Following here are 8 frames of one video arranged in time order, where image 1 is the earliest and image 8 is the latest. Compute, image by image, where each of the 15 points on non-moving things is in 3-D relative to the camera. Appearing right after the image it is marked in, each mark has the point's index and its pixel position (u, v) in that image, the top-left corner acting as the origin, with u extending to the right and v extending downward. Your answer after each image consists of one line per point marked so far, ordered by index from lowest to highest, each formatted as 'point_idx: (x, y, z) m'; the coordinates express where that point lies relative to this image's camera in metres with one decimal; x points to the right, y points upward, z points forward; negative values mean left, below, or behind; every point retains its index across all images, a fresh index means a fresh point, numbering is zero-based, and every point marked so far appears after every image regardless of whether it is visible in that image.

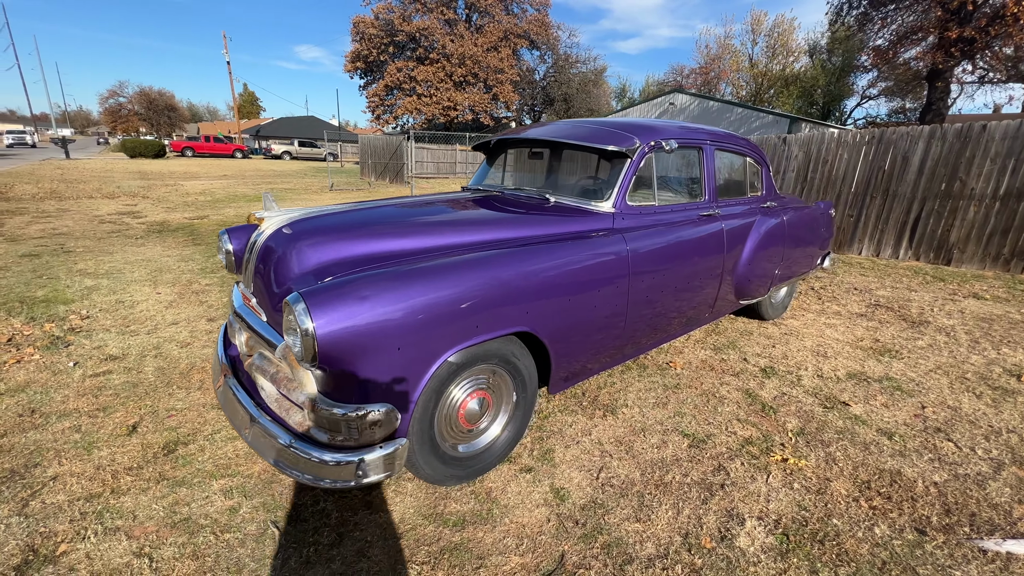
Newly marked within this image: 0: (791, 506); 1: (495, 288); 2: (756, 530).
0: (+1.2, -1.0, +2.0) m
1: (-0.1, 0.0, +1.9) m
2: (+1.0, -1.0, +1.9) m
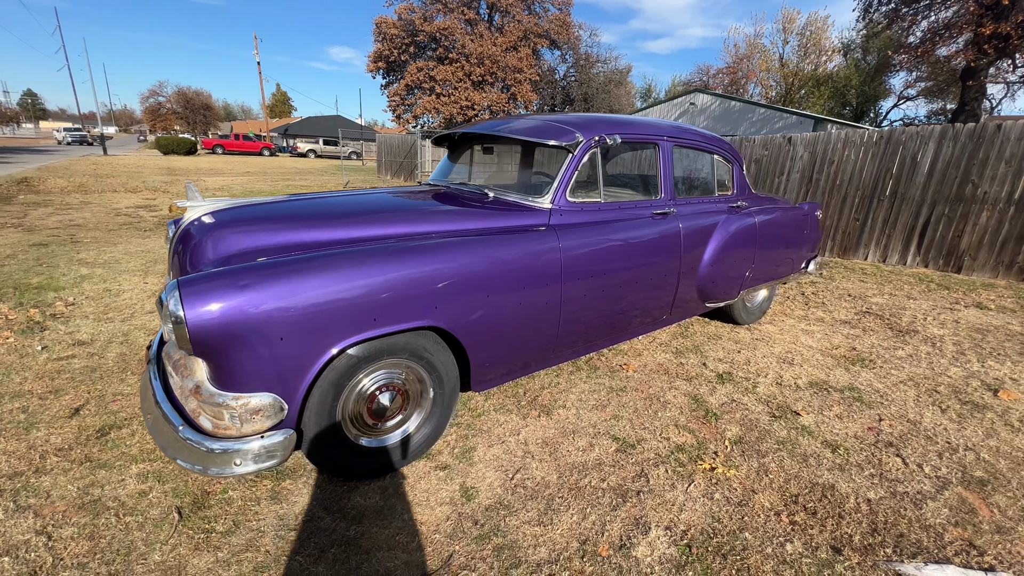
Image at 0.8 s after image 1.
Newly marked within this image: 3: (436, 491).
0: (+0.8, -1.0, +1.9) m
1: (-0.5, 0.0, +1.9) m
2: (+0.6, -1.0, +1.8) m
3: (-0.3, -0.9, +2.0) m
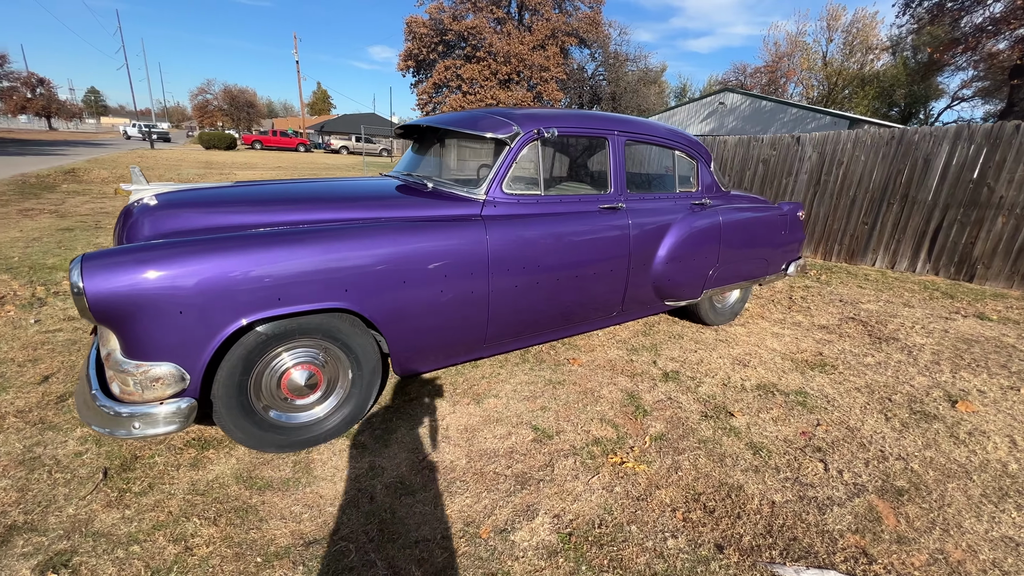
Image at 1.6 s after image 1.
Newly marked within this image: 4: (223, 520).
0: (+0.3, -0.9, +1.9) m
1: (-0.9, +0.1, +1.9) m
2: (+0.1, -0.9, +1.8) m
3: (-0.8, -0.8, +2.1) m
4: (-1.2, -0.9, +1.8) m
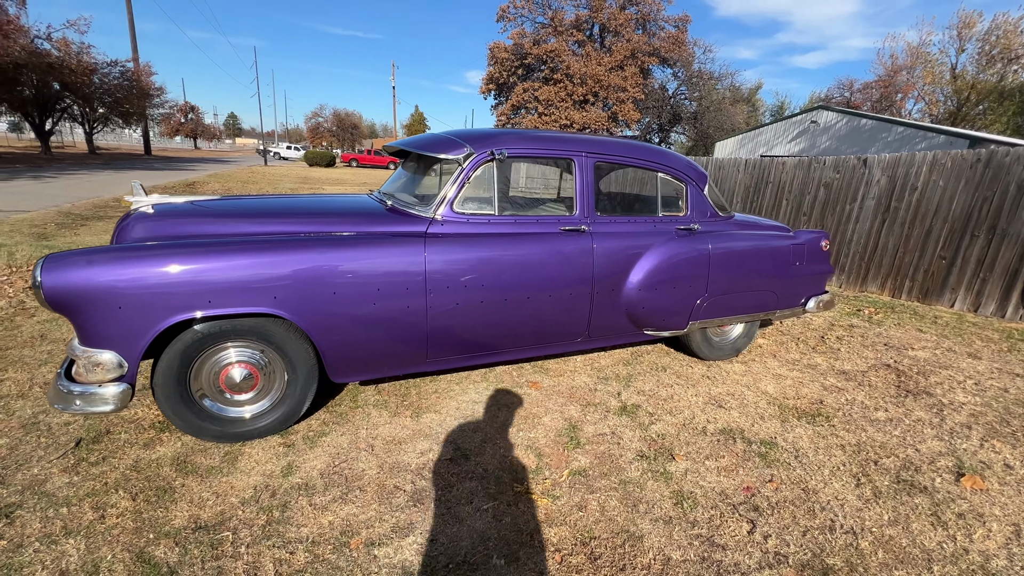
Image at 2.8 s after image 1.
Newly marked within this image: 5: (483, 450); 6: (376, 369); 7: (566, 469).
0: (-0.2, -1.0, +1.8) m
1: (-1.3, +0.1, +2.1) m
2: (-0.4, -1.0, +1.8) m
3: (-1.2, -0.9, +2.2) m
4: (-1.7, -0.9, +2.0) m
5: (-0.2, -0.8, +2.3) m
6: (-0.8, -0.5, +2.6) m
7: (+0.3, -0.9, +2.2) m
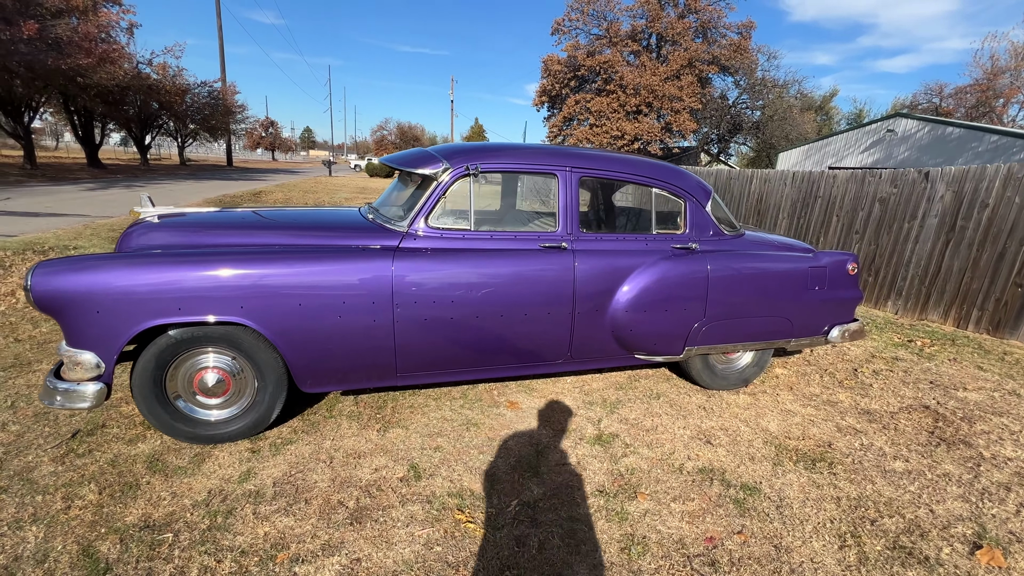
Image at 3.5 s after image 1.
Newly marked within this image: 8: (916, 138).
0: (-0.5, -1.1, +1.8) m
1: (-1.5, 0.0, +2.2) m
2: (-0.7, -1.1, +1.8) m
3: (-1.5, -0.9, +2.3) m
4: (-1.9, -1.0, +2.1) m
5: (-0.4, -0.9, +2.3) m
6: (-1.0, -0.5, +2.6) m
7: (0.0, -1.0, +2.1) m
8: (+15.5, +5.8, +17.3) m
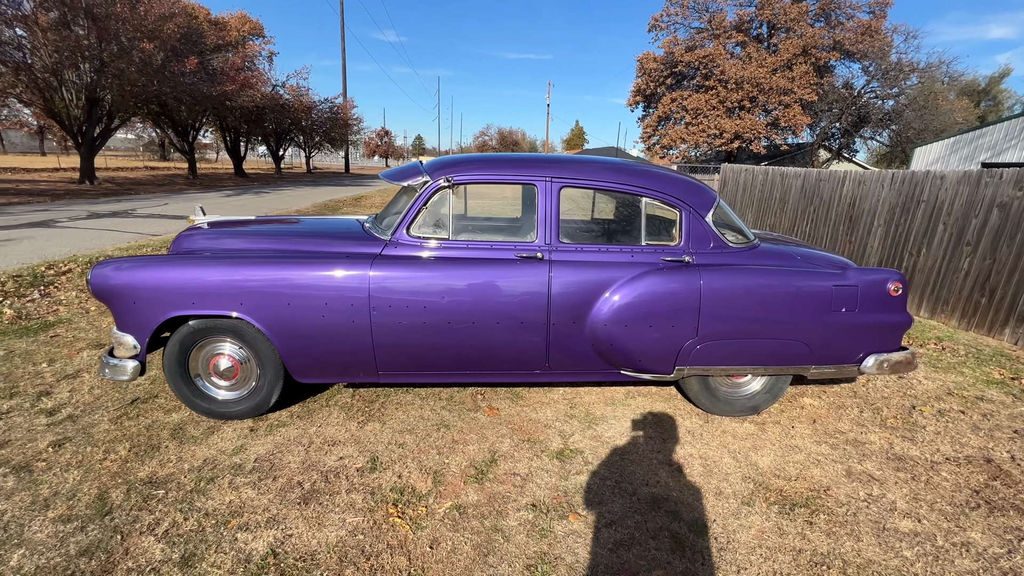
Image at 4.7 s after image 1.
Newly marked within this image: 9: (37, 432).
0: (-0.8, -1.1, +1.9) m
1: (-1.7, 0.0, +2.6) m
2: (-1.1, -1.1, +2.0) m
3: (-1.7, -0.9, +2.7) m
4: (-2.2, -0.9, +2.6) m
5: (-0.6, -1.0, +2.4) m
6: (-1.1, -0.5, +2.9) m
7: (-0.3, -1.0, +2.2) m
8: (+18.3, +5.0, +13.8) m
9: (-2.9, -0.9, +2.8) m
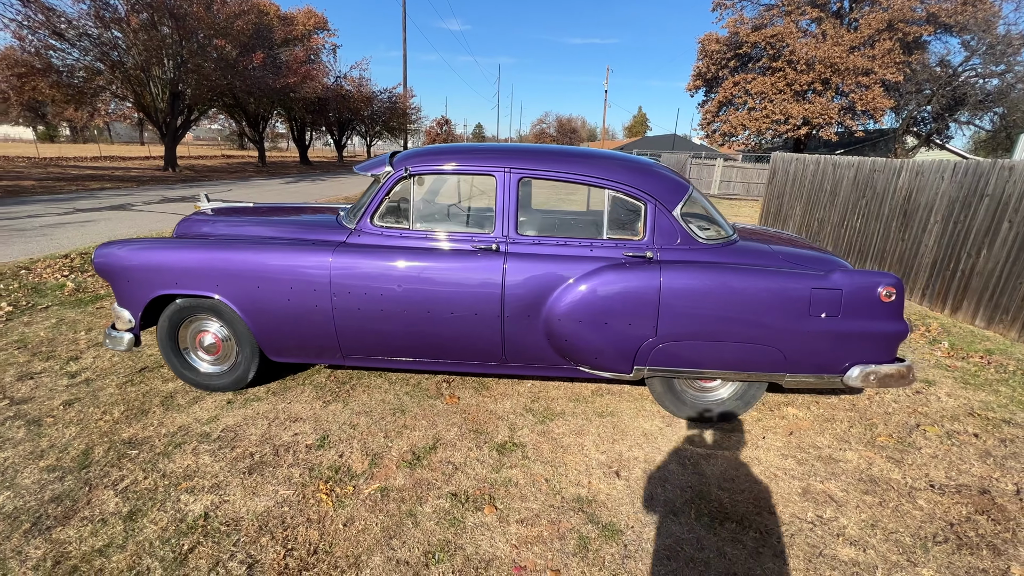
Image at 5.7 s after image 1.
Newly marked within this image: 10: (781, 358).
0: (-1.2, -1.0, +2.1) m
1: (-2.0, +0.2, +2.9) m
2: (-1.5, -1.0, +2.2) m
3: (-2.0, -0.8, +2.9) m
4: (-2.5, -0.8, +2.9) m
5: (-1.0, -0.9, +2.5) m
6: (-1.4, -0.5, +3.0) m
7: (-0.7, -1.0, +2.3) m
8: (+19.4, +4.7, +11.4) m
9: (-3.2, -0.7, +3.1) m
10: (+1.6, -0.4, +2.6) m
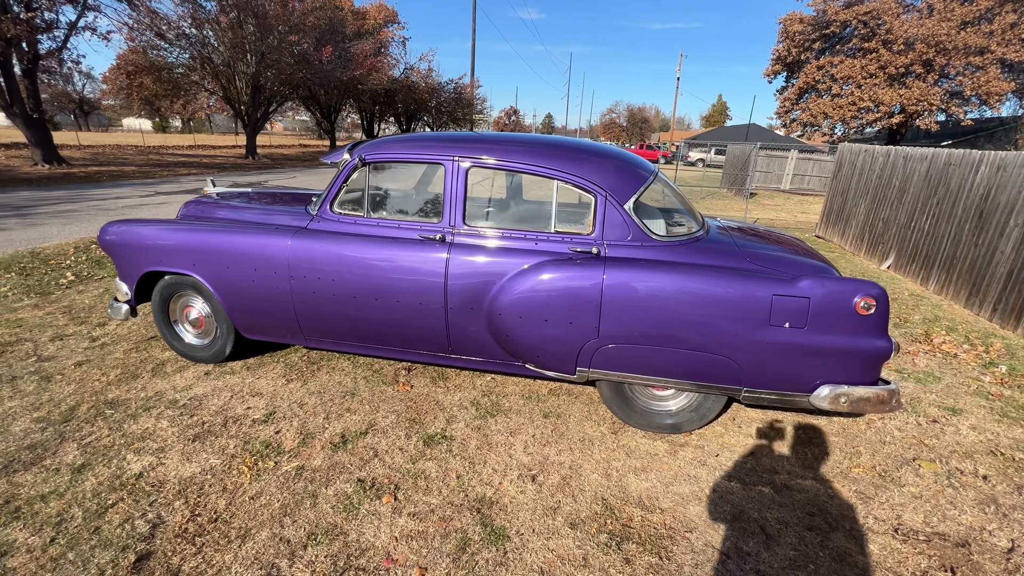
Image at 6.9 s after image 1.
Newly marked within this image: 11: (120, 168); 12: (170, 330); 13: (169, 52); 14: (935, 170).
0: (-1.7, -0.9, +2.2) m
1: (-2.3, +0.3, +3.1) m
2: (-1.9, -0.9, +2.3) m
3: (-2.3, -0.6, +3.2) m
4: (-2.8, -0.6, +3.2) m
5: (-1.4, -0.8, +2.7) m
6: (-1.7, -0.3, +3.2) m
7: (-1.1, -0.9, +2.3) m
8: (+20.3, +3.9, +8.4) m
9: (-3.5, -0.5, +3.6) m
10: (+1.2, -0.4, +2.4) m
11: (-14.3, +4.4, +16.4) m
12: (-2.6, -0.3, +3.4) m
13: (-14.3, +9.8, +18.7) m
14: (+6.0, +1.7, +6.4) m
